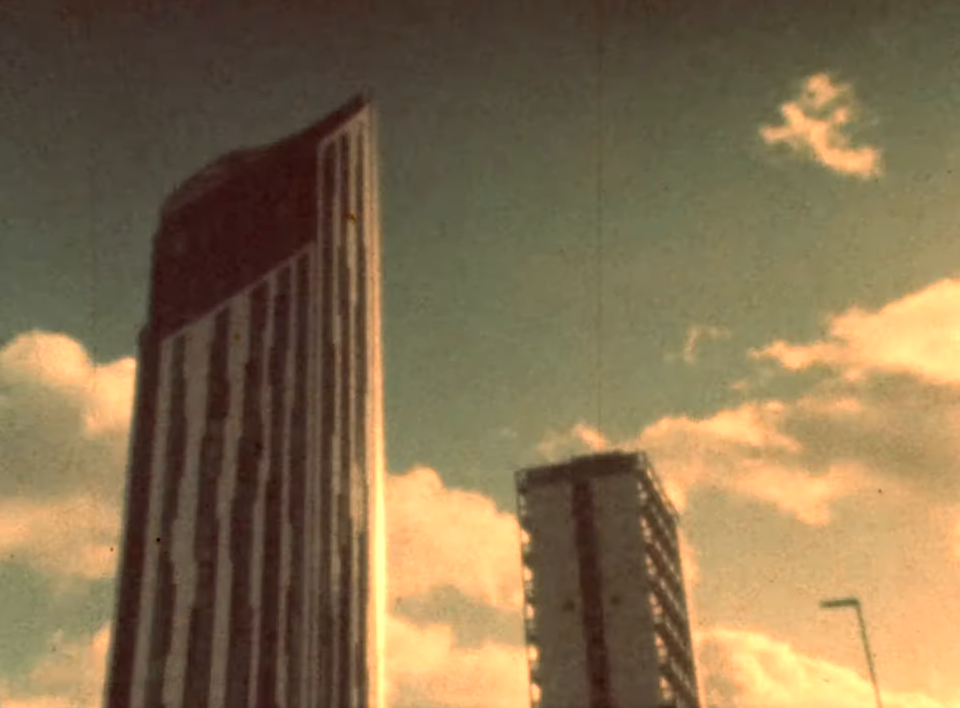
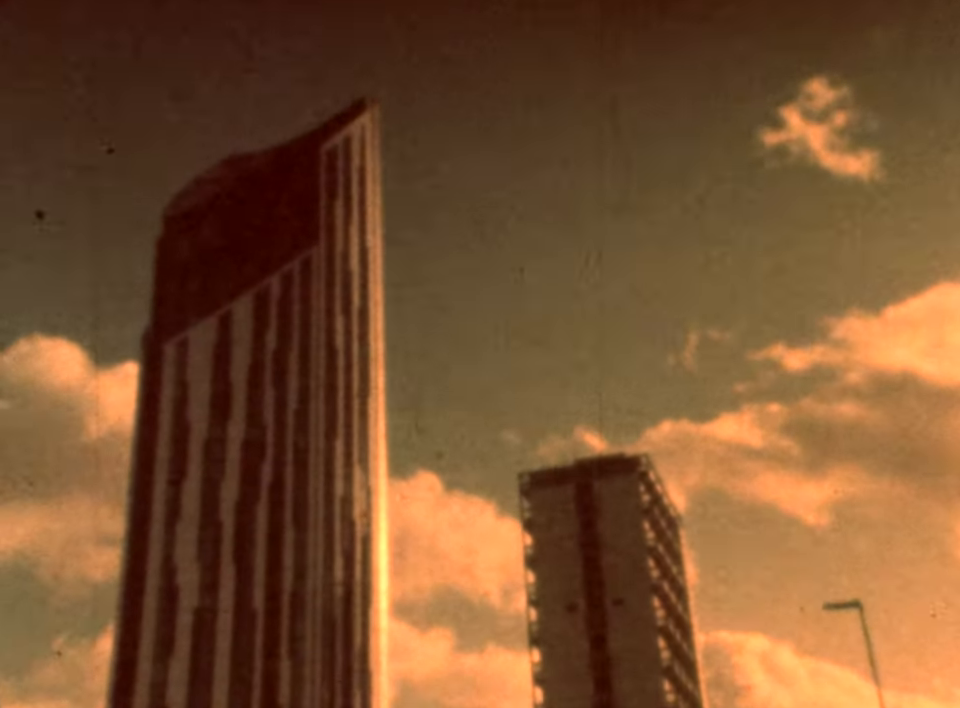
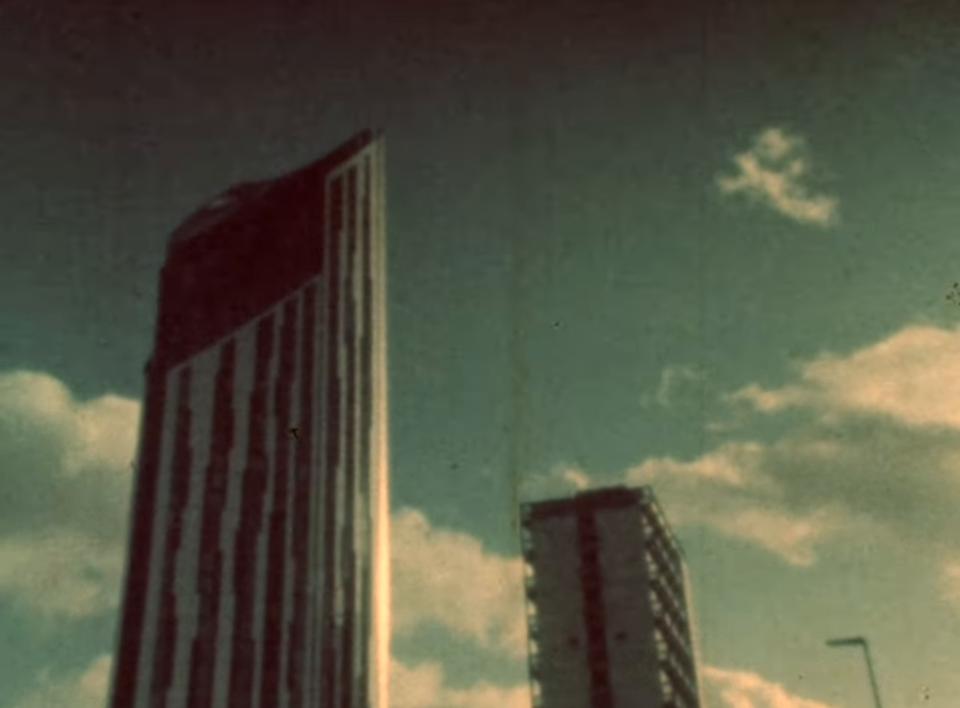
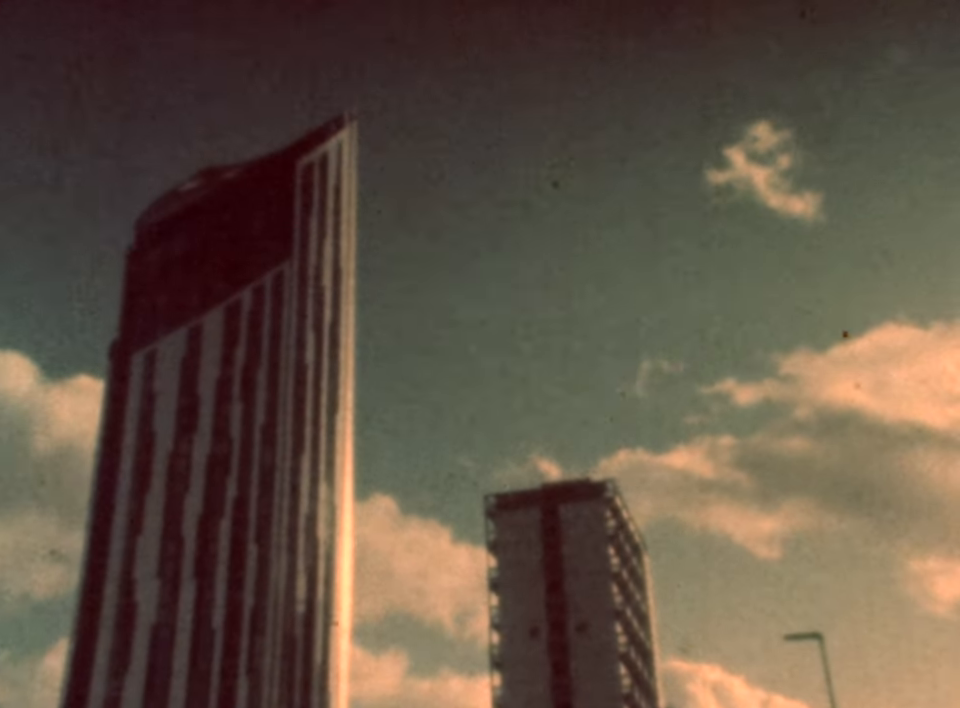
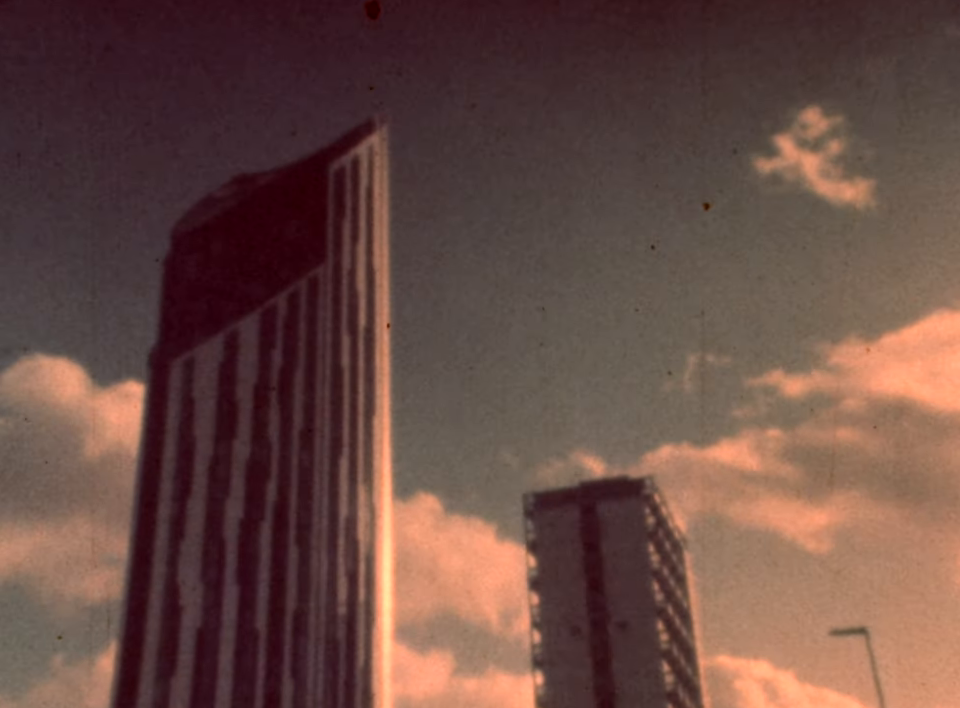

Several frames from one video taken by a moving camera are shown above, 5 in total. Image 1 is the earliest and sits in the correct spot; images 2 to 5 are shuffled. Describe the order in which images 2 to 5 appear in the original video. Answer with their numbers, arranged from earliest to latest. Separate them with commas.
2, 5, 4, 3
